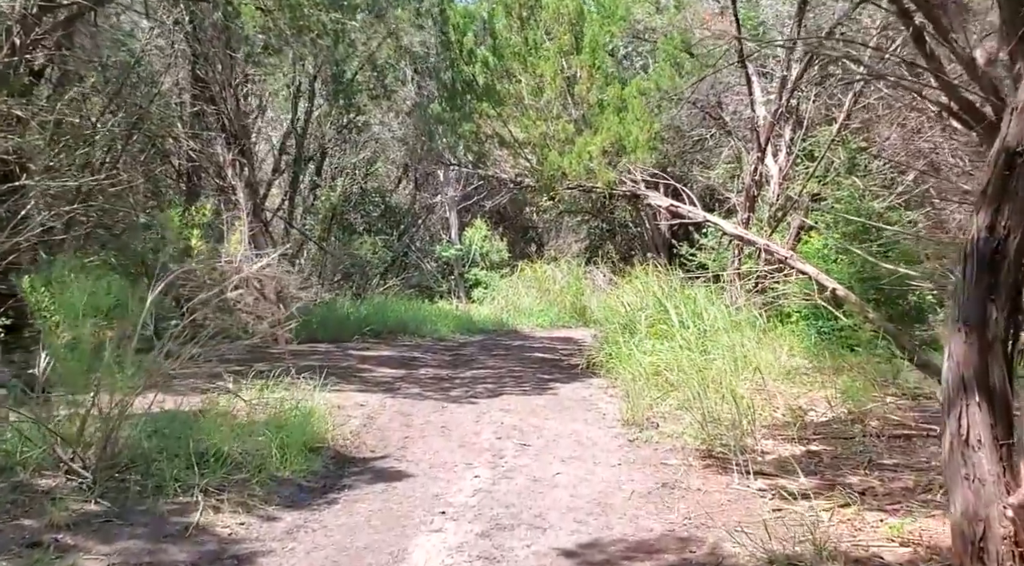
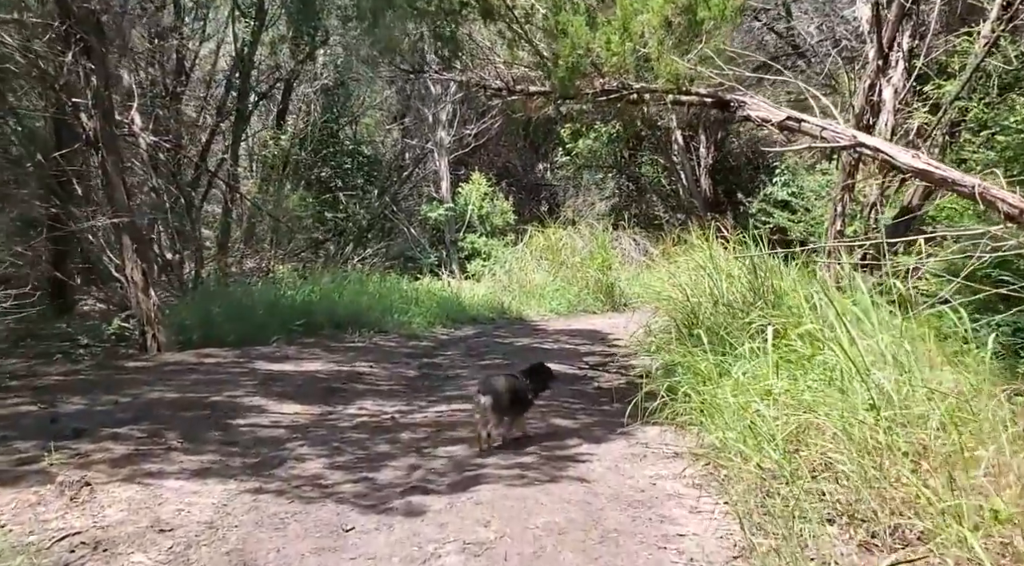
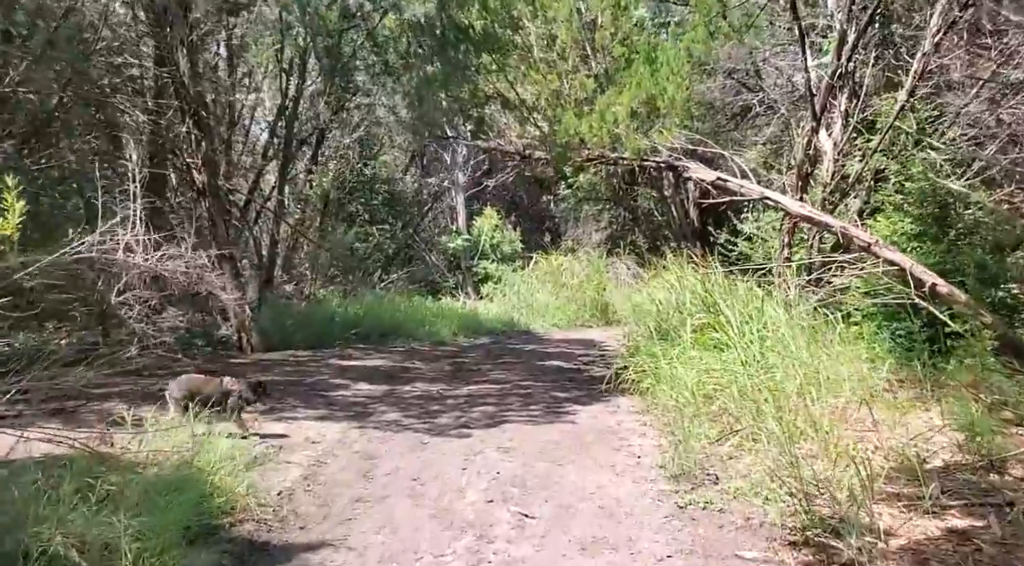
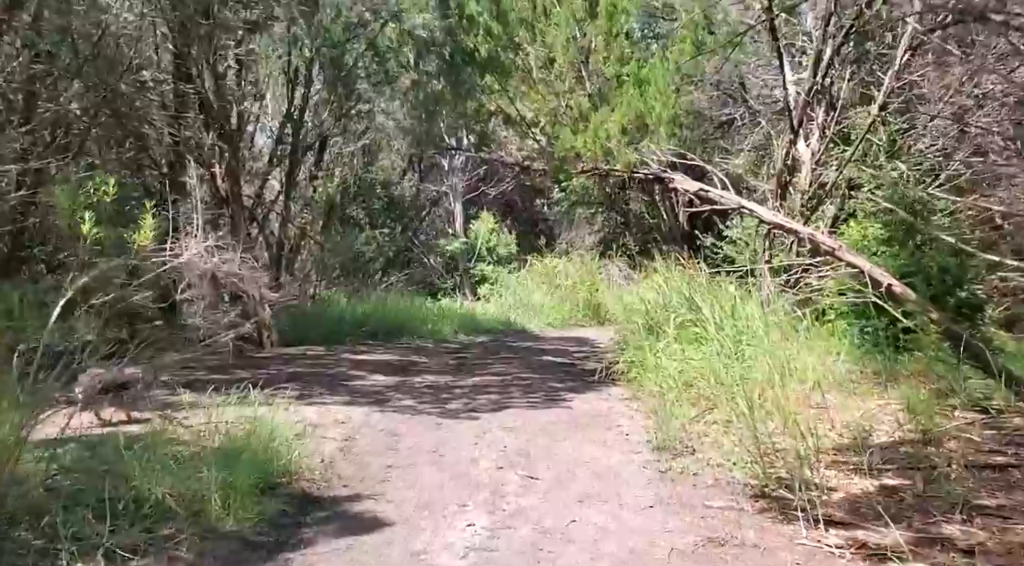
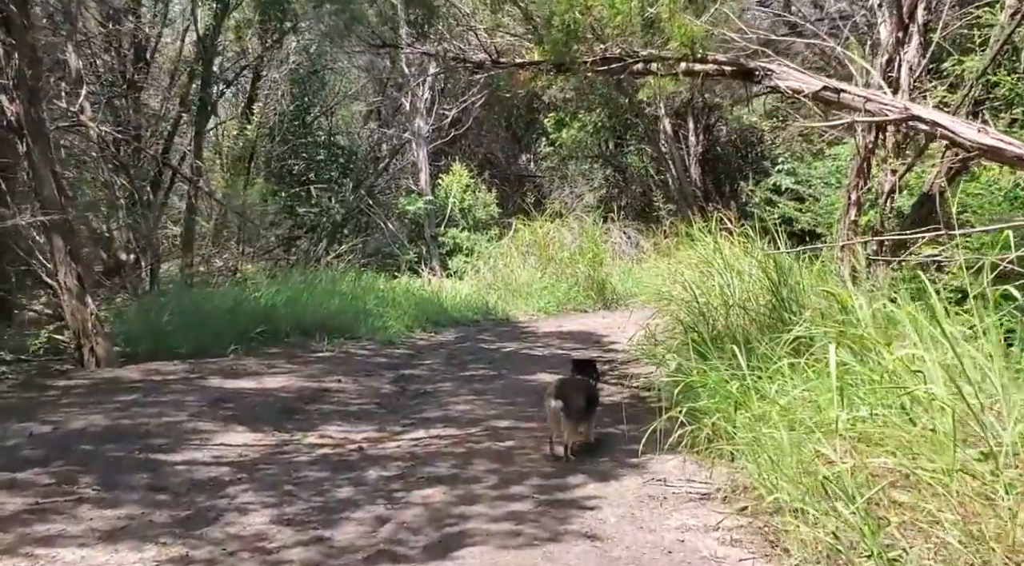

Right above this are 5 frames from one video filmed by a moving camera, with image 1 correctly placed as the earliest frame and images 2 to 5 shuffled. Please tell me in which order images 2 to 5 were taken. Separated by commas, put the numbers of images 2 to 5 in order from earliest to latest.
4, 3, 2, 5
